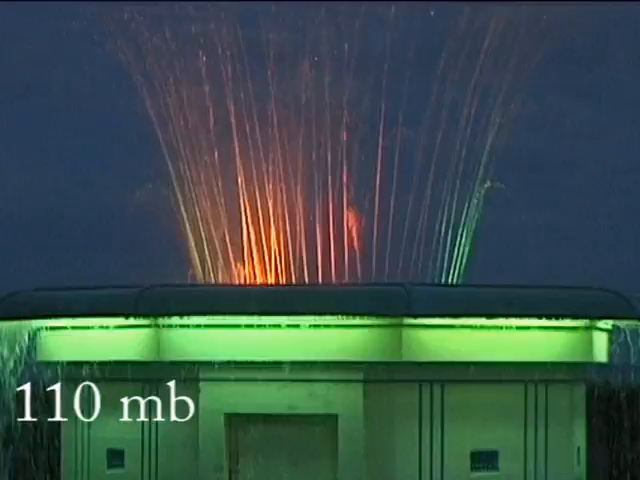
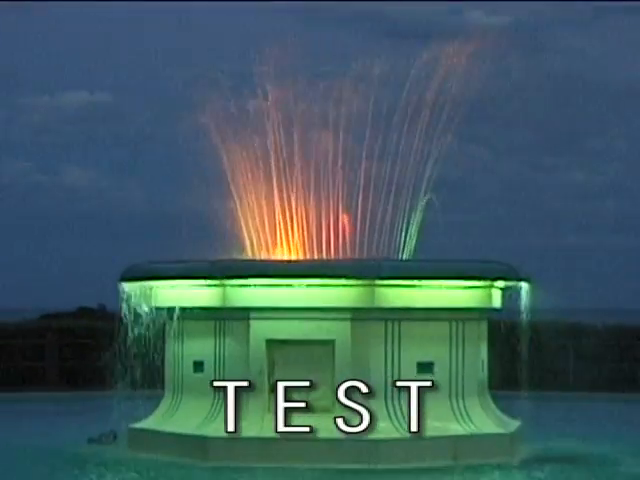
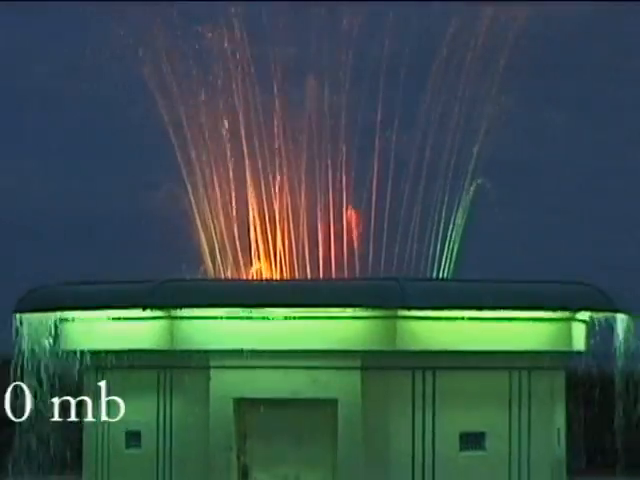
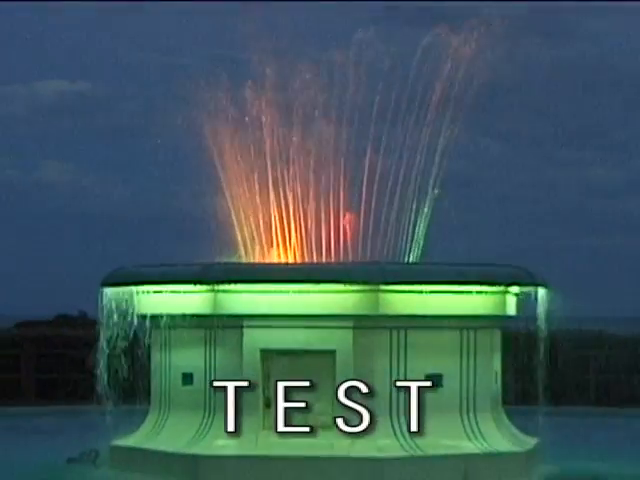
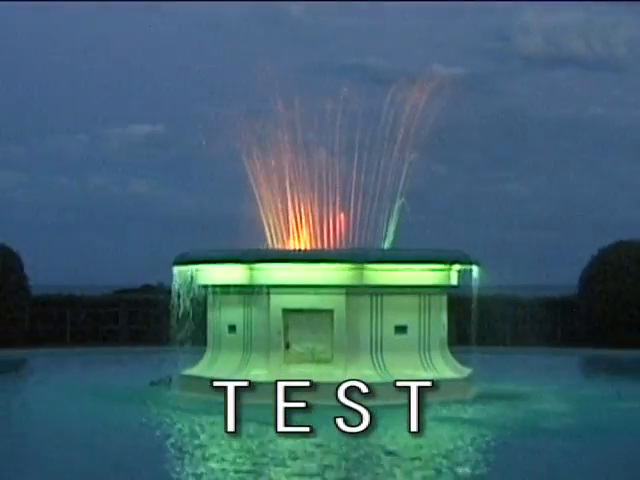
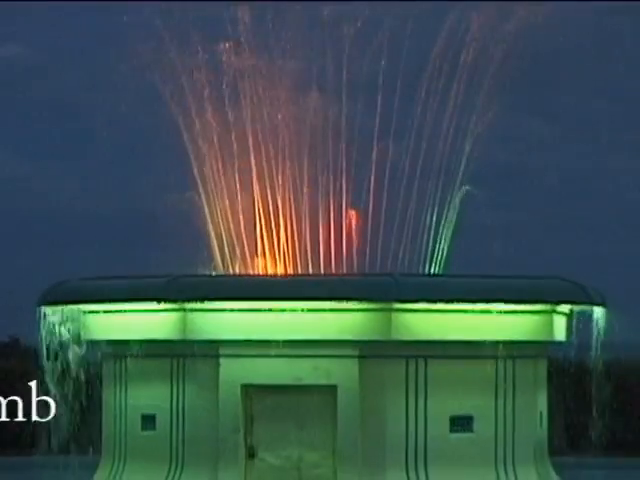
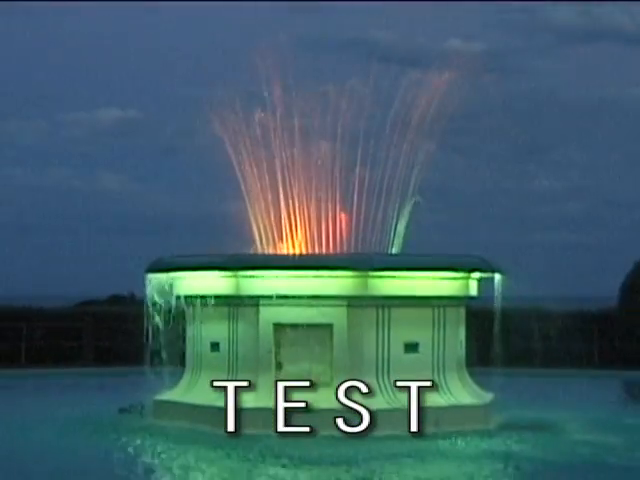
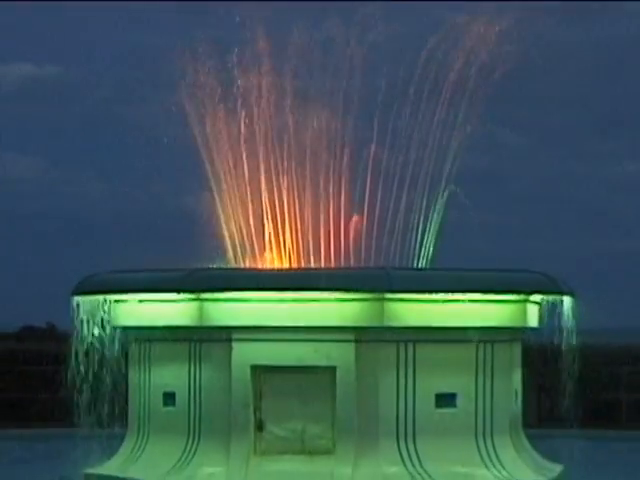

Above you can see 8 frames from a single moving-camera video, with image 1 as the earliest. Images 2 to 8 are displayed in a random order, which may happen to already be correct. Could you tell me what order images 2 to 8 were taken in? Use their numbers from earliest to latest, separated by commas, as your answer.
3, 6, 8, 4, 2, 7, 5
